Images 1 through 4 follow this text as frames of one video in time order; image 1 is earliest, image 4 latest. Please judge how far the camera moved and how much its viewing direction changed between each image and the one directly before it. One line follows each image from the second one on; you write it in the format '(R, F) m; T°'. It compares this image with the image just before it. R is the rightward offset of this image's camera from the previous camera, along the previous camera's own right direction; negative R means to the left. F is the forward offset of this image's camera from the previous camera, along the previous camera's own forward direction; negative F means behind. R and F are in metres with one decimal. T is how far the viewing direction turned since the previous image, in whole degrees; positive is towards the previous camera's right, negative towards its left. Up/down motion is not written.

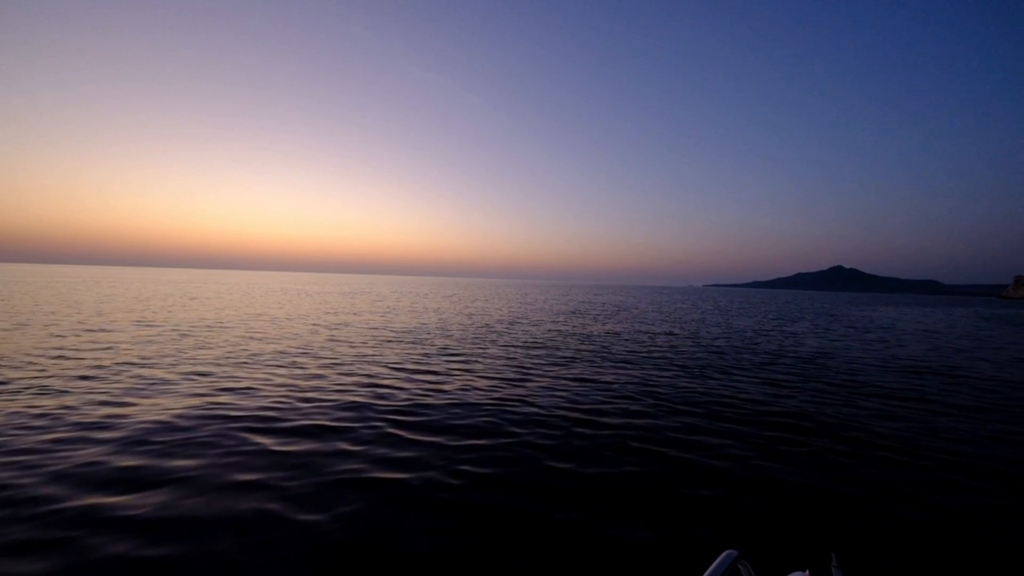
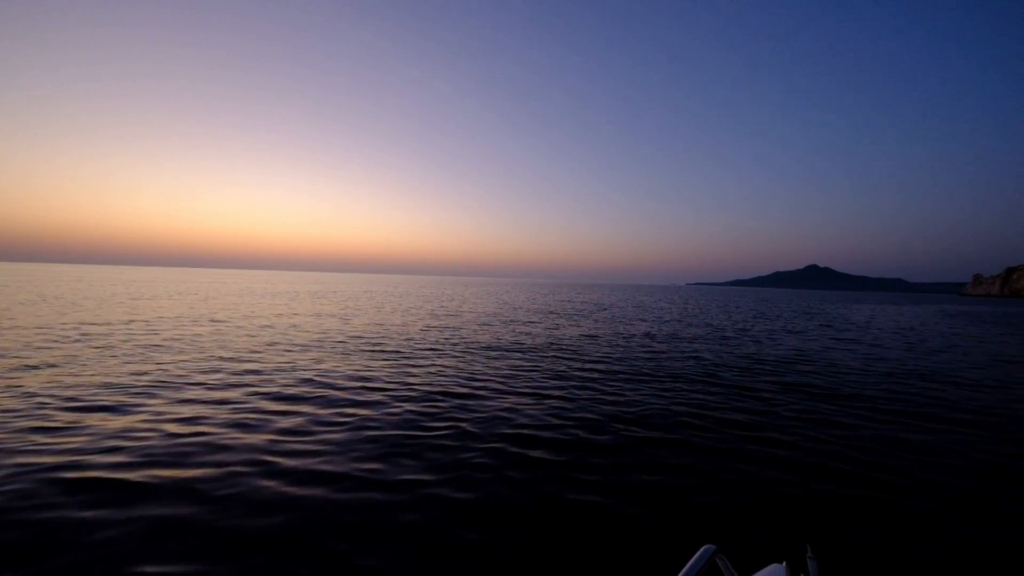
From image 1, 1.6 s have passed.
(+1.5, +2.0) m; +2°
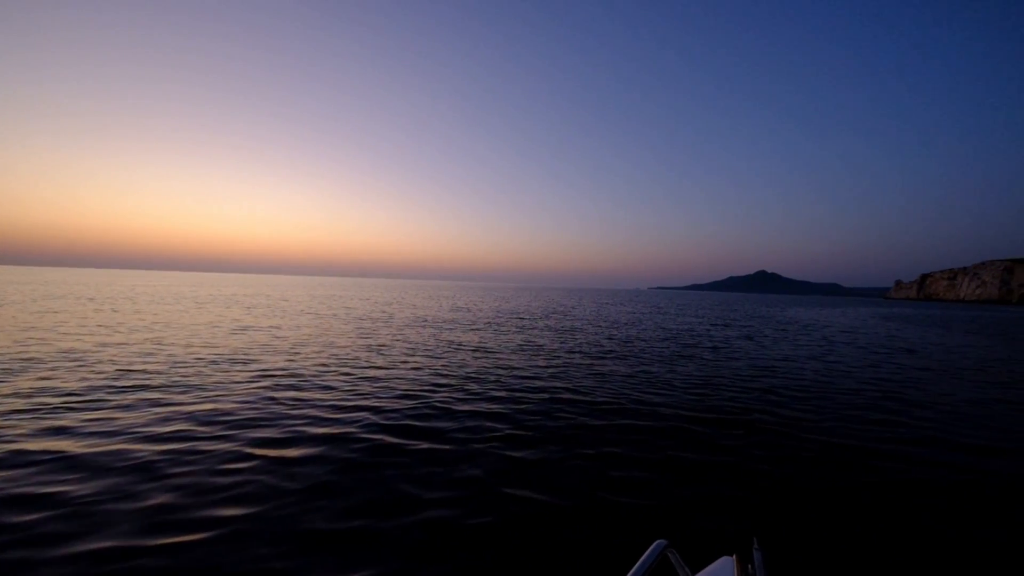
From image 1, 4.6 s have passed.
(+2.6, +3.7) m; +5°
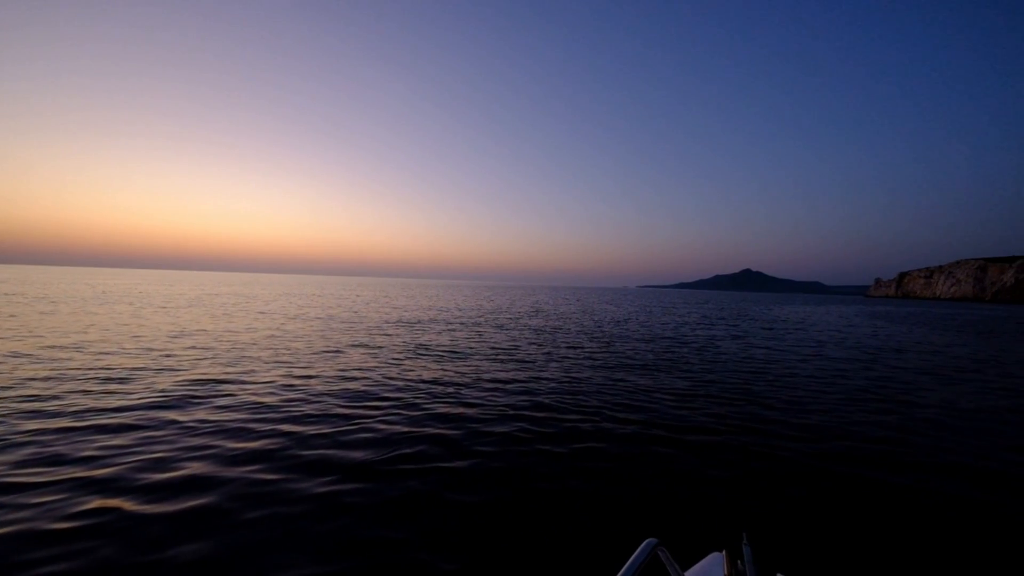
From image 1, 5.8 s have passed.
(+1.0, +1.7) m; +2°
